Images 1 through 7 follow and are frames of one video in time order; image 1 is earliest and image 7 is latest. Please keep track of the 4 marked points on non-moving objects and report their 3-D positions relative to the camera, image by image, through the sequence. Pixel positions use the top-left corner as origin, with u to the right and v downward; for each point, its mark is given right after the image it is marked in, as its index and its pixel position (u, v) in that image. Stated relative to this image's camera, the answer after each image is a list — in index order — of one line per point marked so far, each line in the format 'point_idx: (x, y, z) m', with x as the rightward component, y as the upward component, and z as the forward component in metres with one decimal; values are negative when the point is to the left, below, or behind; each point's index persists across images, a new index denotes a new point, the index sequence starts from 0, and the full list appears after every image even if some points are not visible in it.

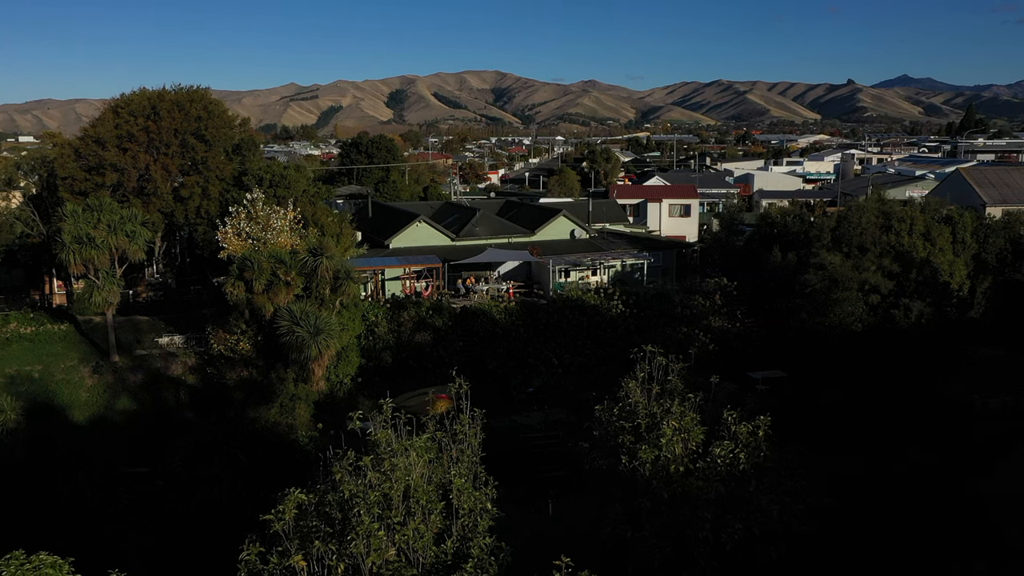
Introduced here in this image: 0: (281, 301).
0: (-3.0, -0.2, +16.7) m
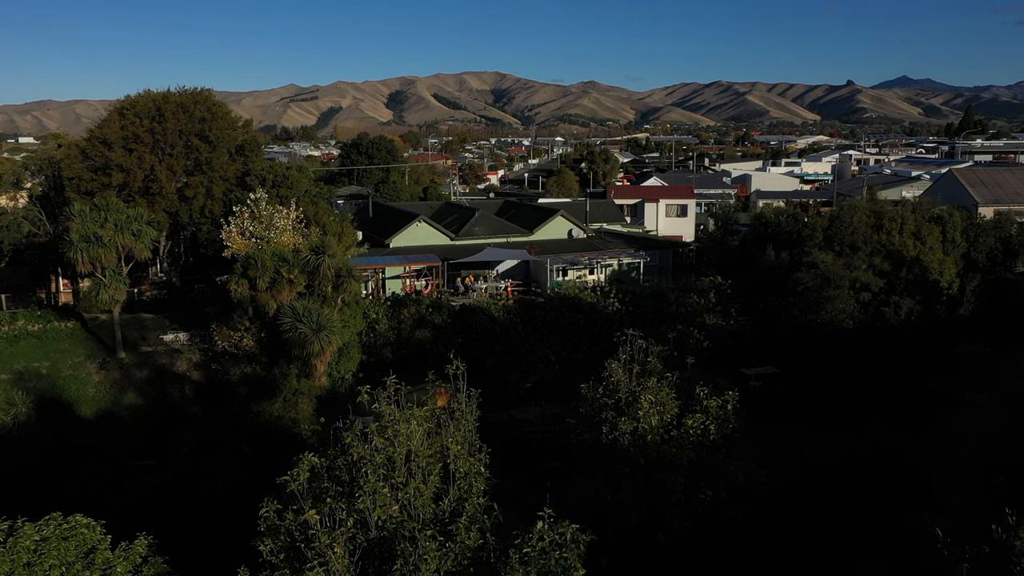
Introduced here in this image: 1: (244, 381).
0: (-3.1, -0.2, +17.1) m
1: (-4.0, -1.4, +19.0) m
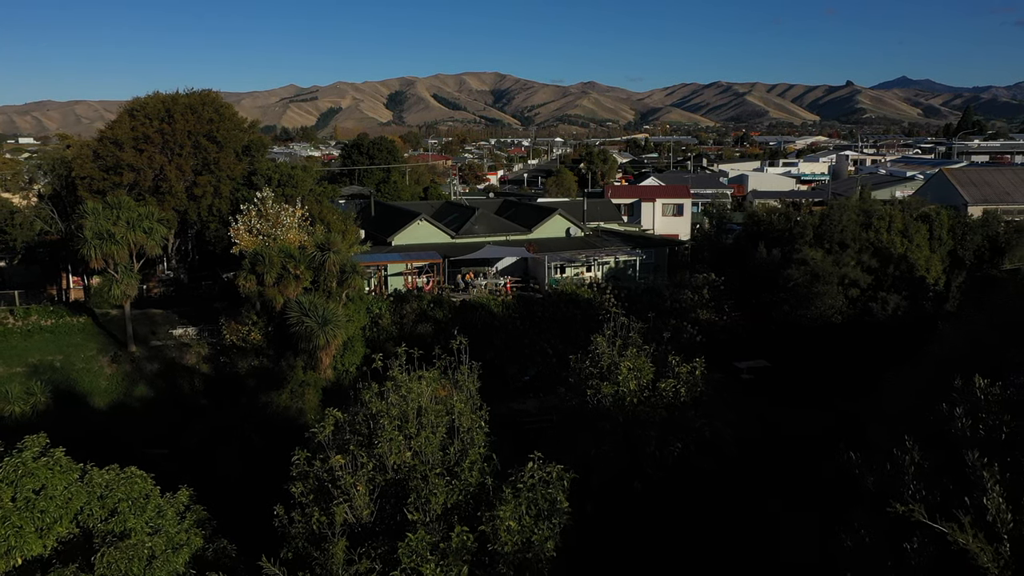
0: (-3.1, -0.1, +17.8) m
1: (-4.0, -1.3, +19.7) m
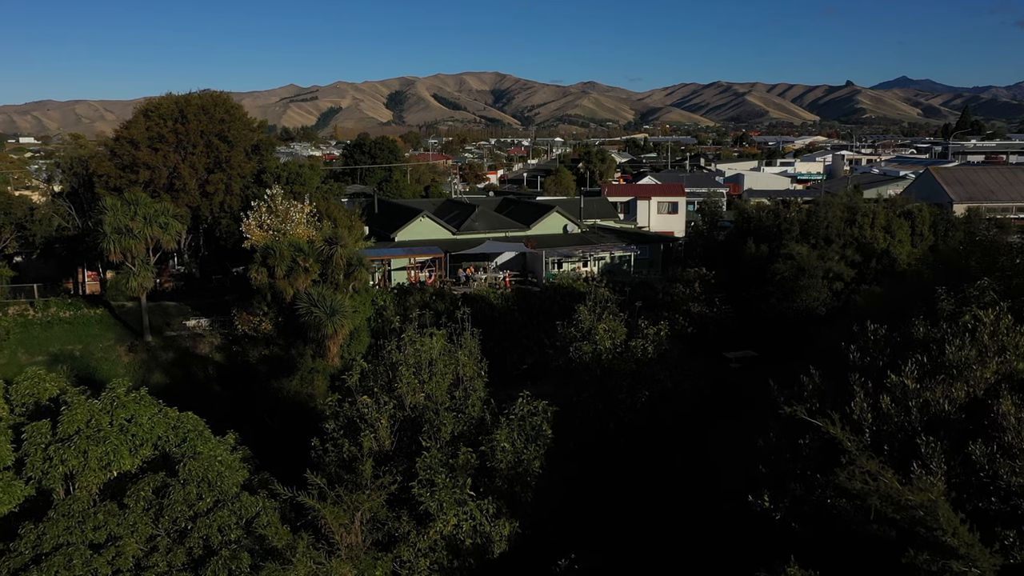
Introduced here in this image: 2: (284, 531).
0: (-3.1, +0.1, +18.9) m
1: (-4.0, -1.2, +20.8) m
2: (-1.0, -1.1, +6.0) m
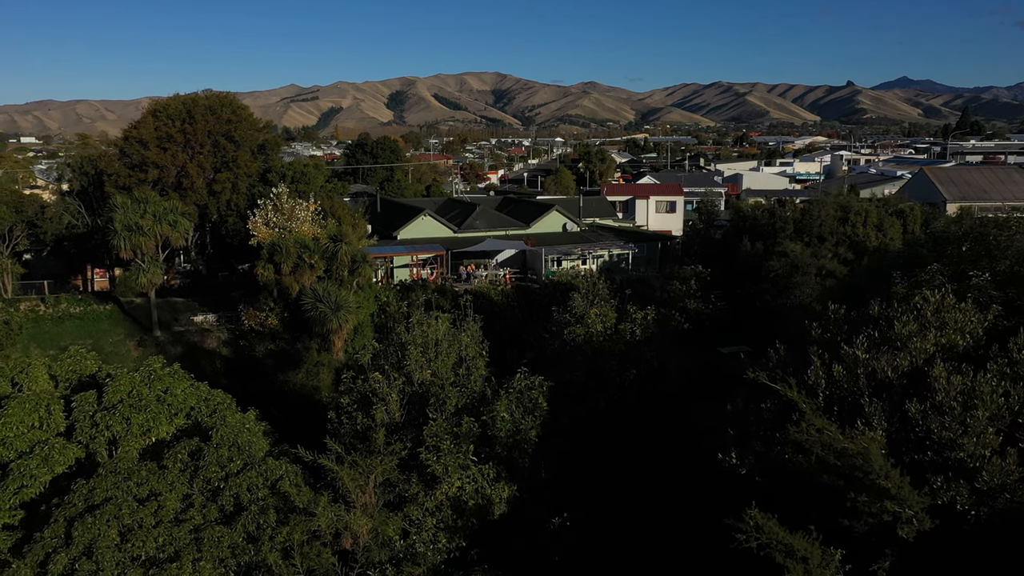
0: (-3.1, +0.1, +19.4) m
1: (-4.0, -1.1, +21.3) m
2: (-1.0, -1.0, +6.6) m
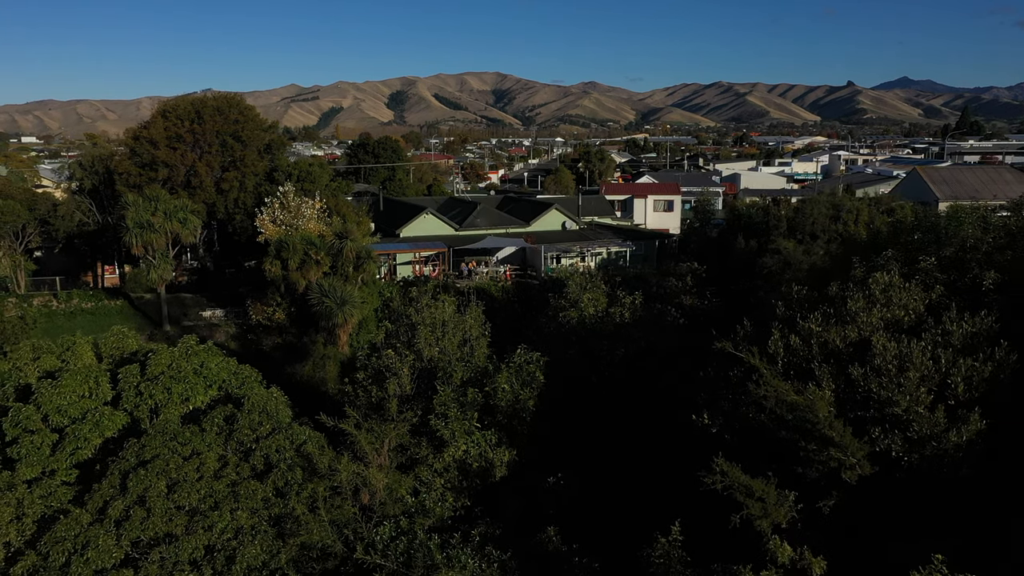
0: (-3.1, +0.2, +20.1) m
1: (-4.0, -1.0, +22.0) m
2: (-1.1, -1.0, +7.2) m
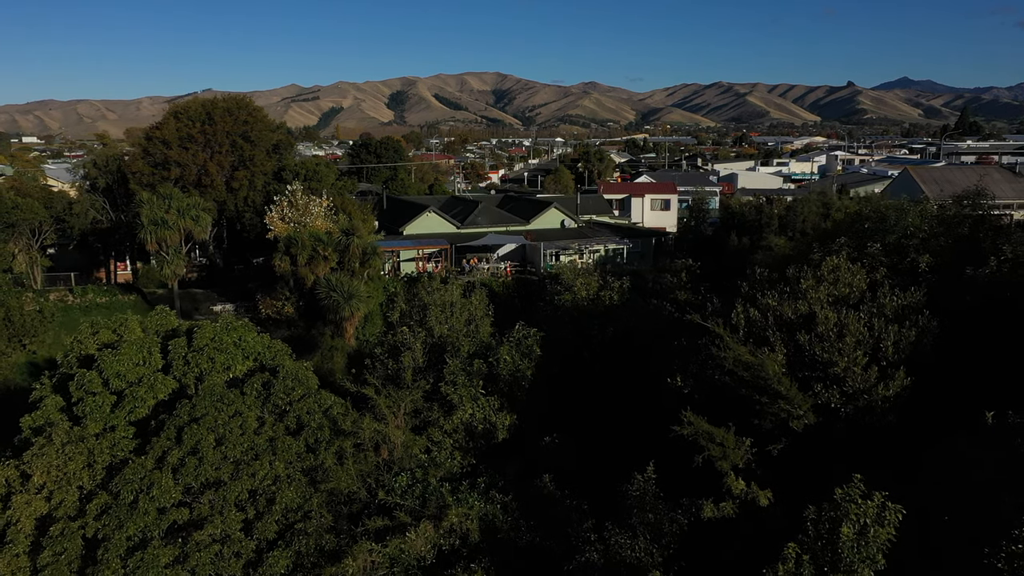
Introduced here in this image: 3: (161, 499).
0: (-3.1, +0.3, +21.0) m
1: (-4.0, -0.9, +22.9) m
2: (-1.0, -0.9, +8.2) m
3: (-1.8, -1.1, +6.5) m
